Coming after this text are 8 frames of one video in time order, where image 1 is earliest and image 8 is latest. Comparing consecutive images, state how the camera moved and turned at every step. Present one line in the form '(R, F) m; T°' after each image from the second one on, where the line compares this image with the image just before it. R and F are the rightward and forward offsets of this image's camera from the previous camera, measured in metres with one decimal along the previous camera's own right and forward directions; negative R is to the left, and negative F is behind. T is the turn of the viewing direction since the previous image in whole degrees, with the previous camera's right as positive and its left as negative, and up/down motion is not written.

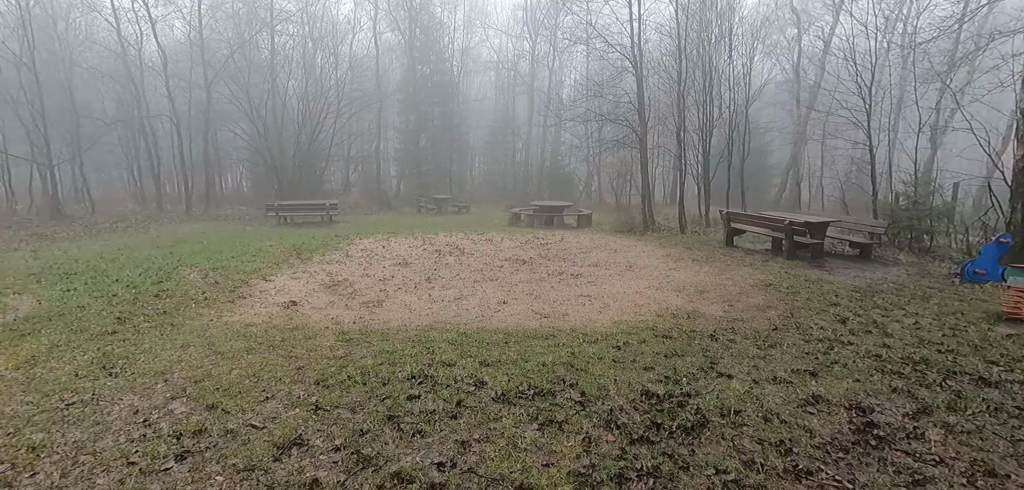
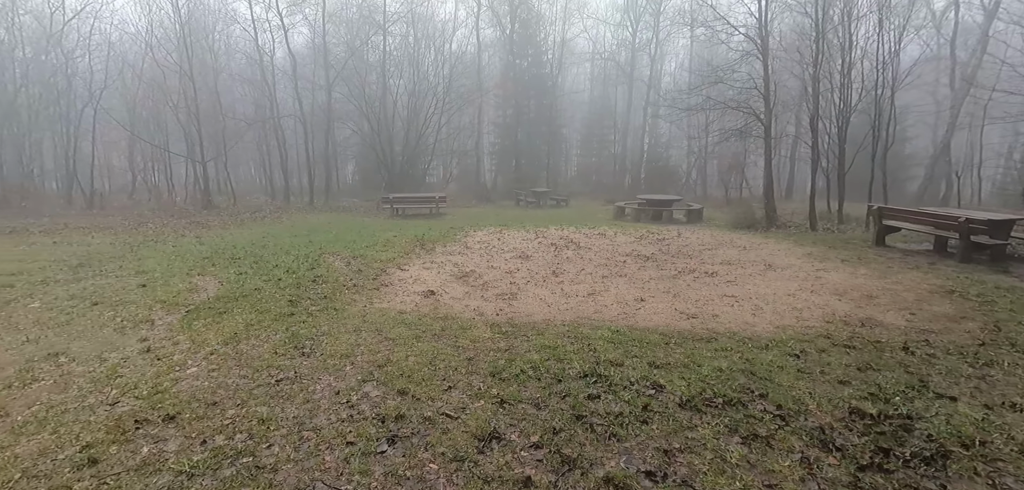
(-0.6, +0.1) m; -10°
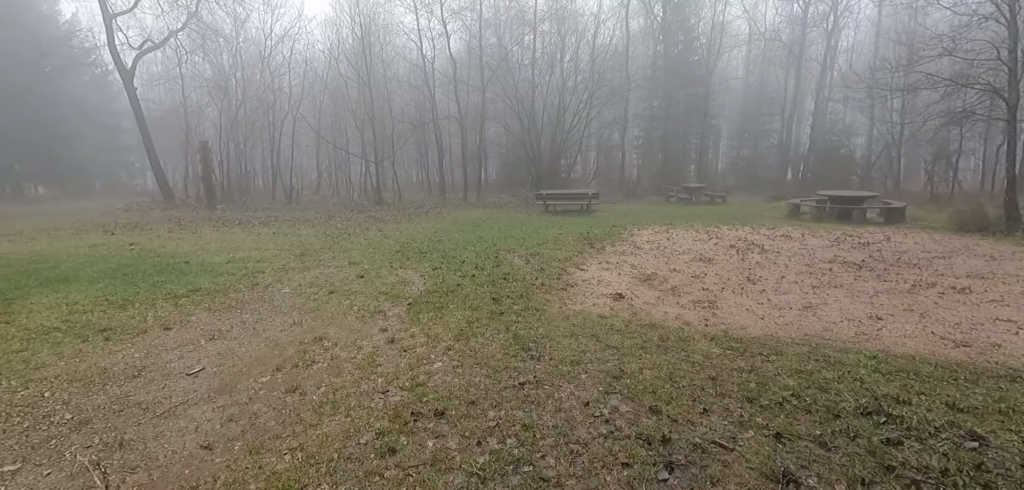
(-0.7, +0.1) m; -15°
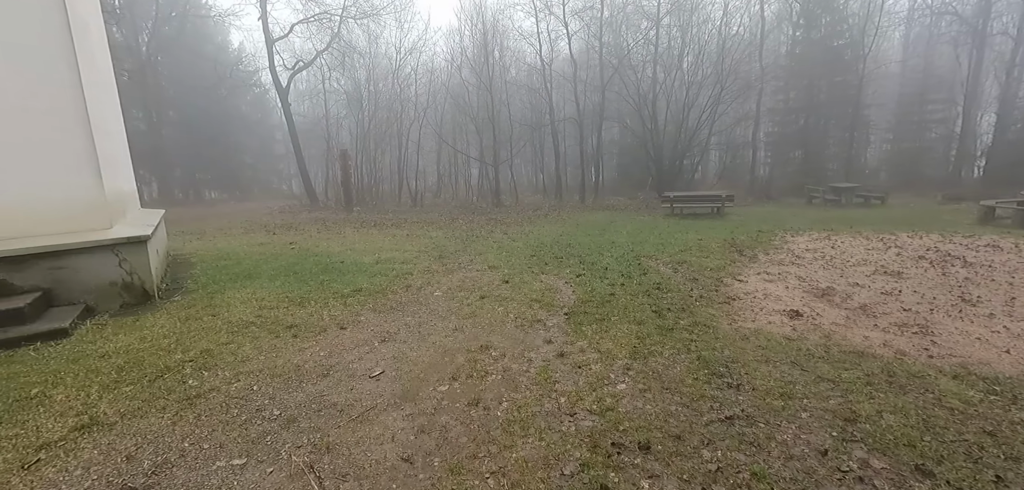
(-0.6, +0.2) m; -12°
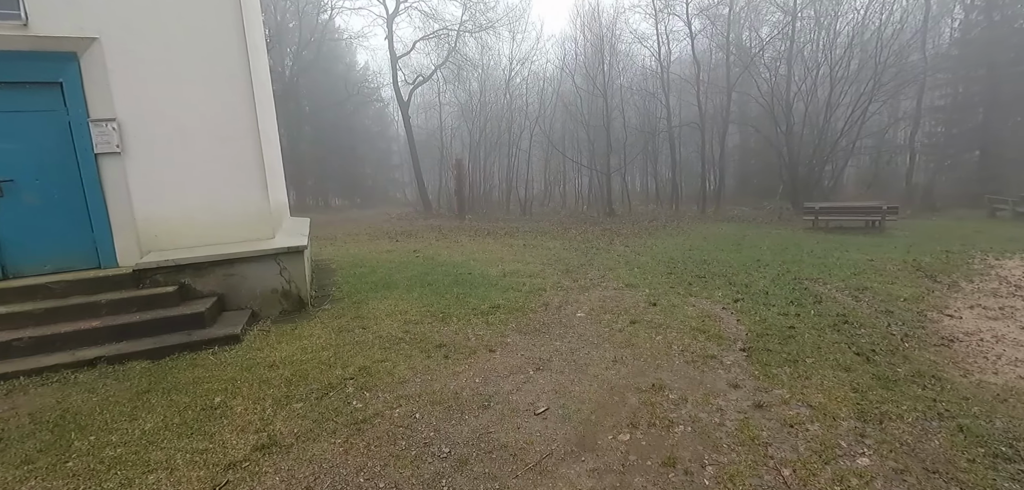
(-0.6, +0.4) m; -11°
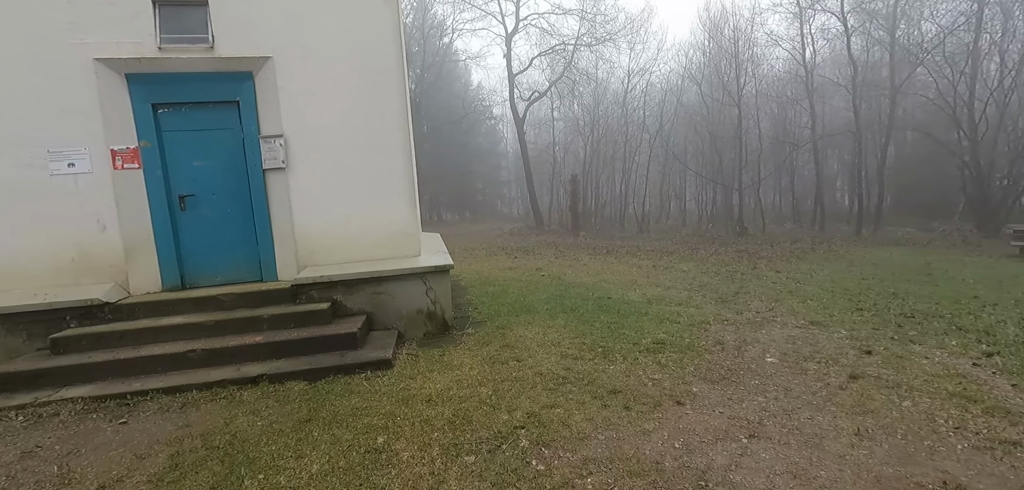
(-0.7, +0.6) m; -12°
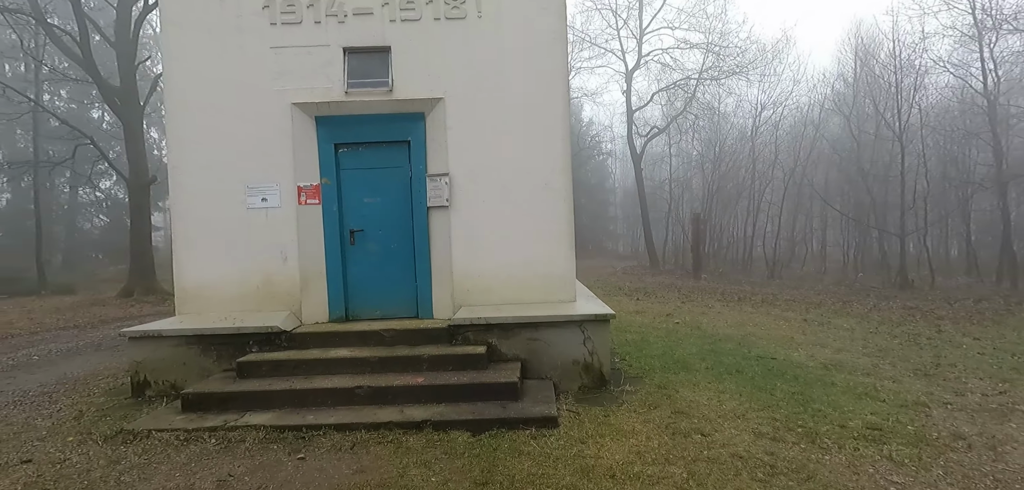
(-0.7, +0.3) m; -12°
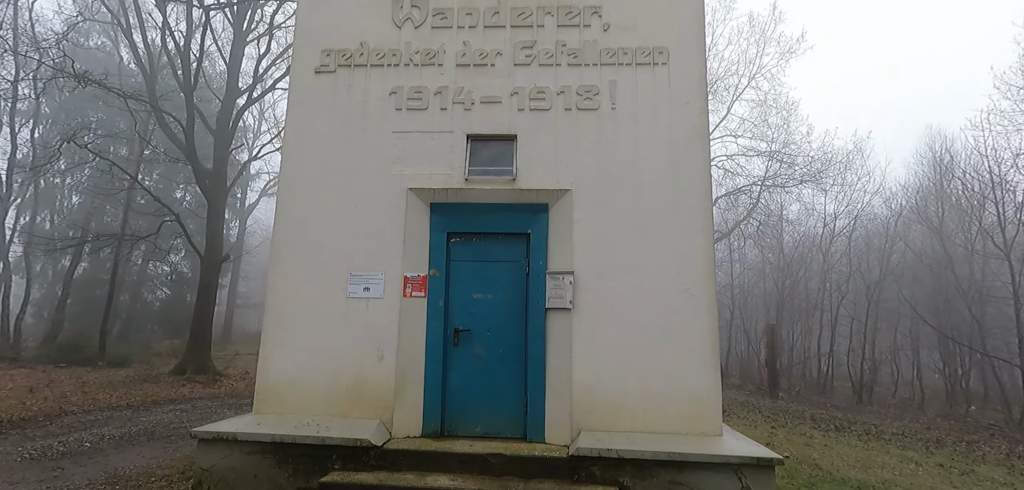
(-0.9, +0.7) m; -5°
